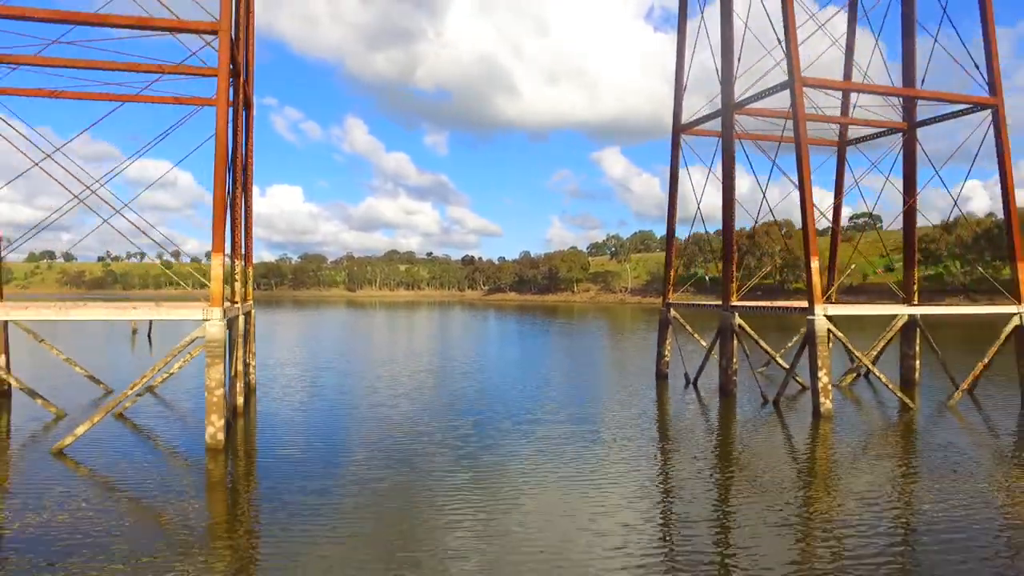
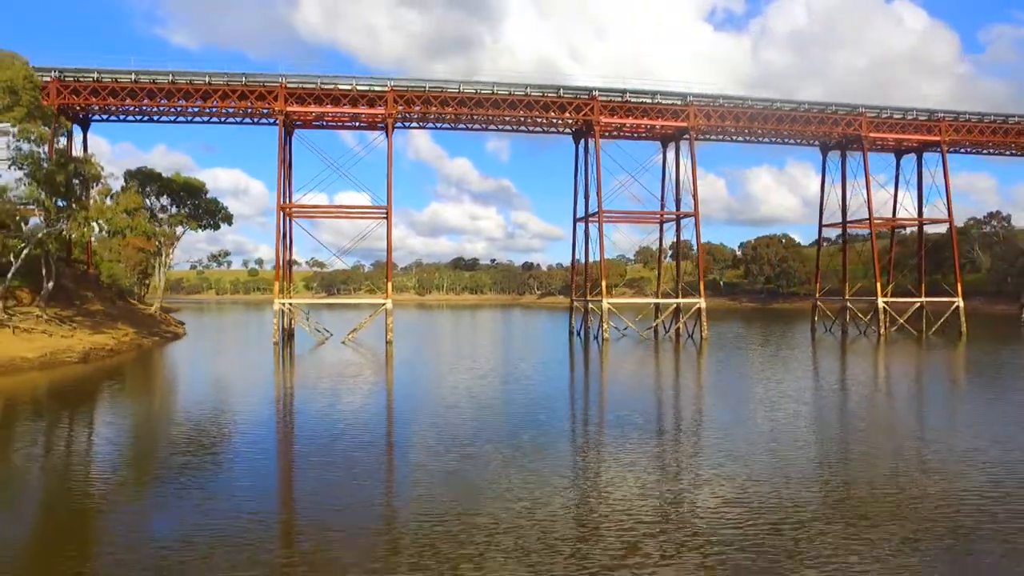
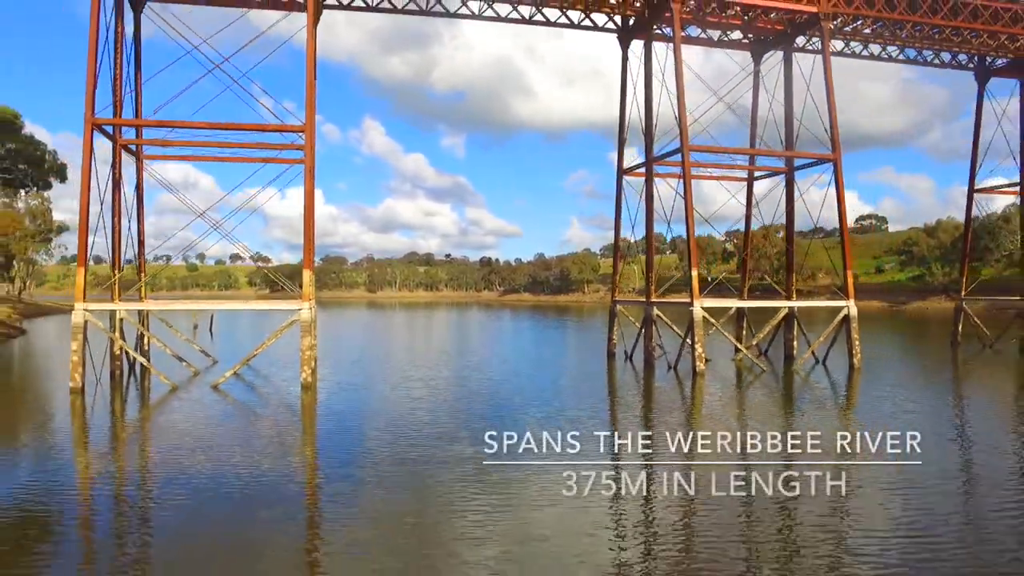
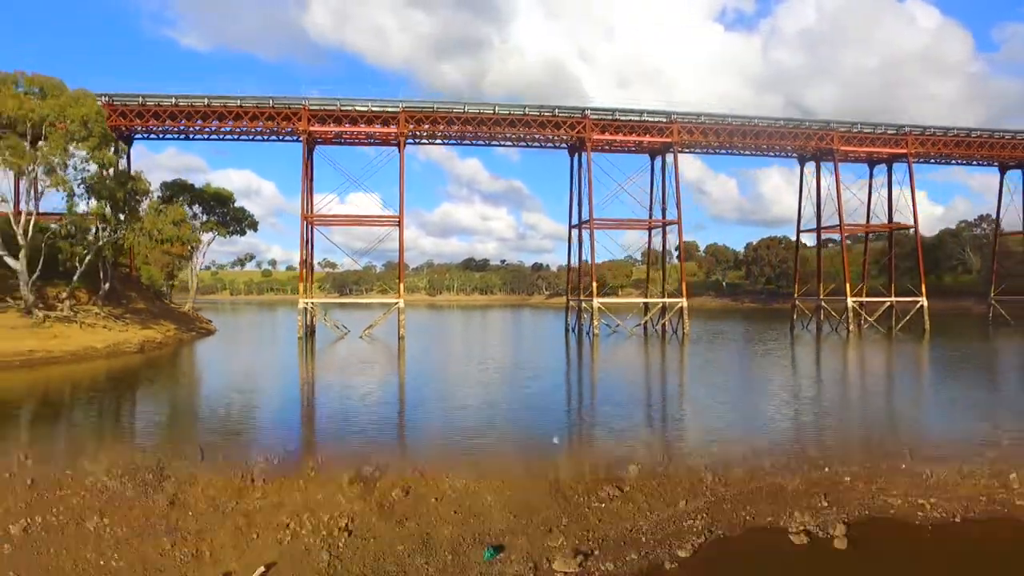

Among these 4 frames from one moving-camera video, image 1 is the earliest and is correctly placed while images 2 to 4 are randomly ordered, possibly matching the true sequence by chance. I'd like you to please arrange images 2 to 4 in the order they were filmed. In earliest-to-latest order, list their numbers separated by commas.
3, 2, 4
